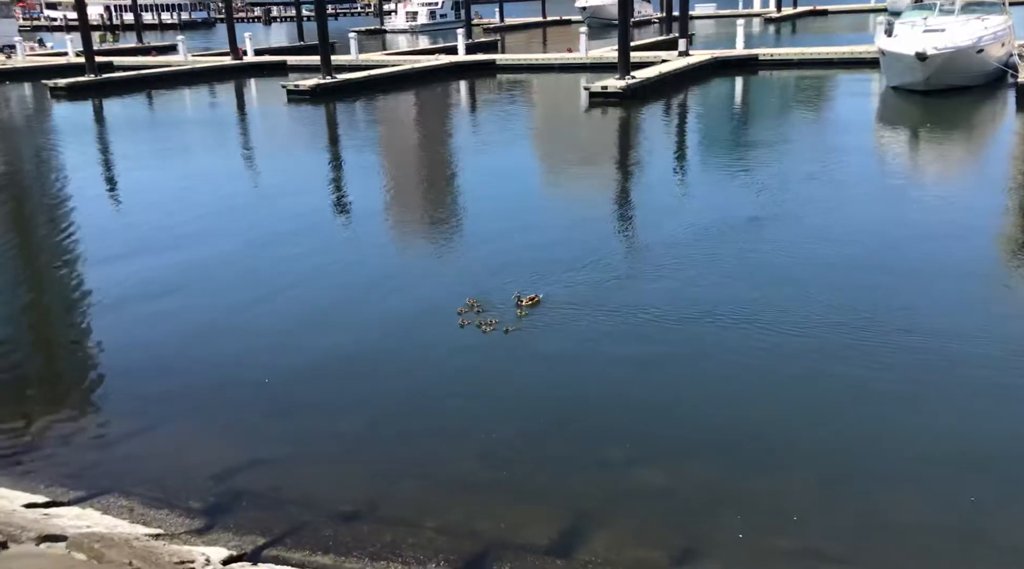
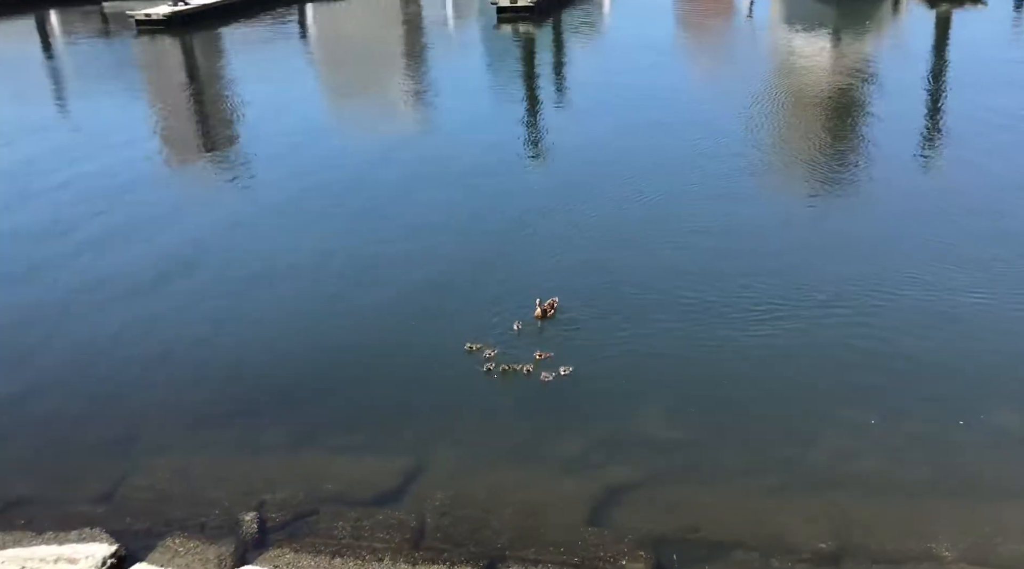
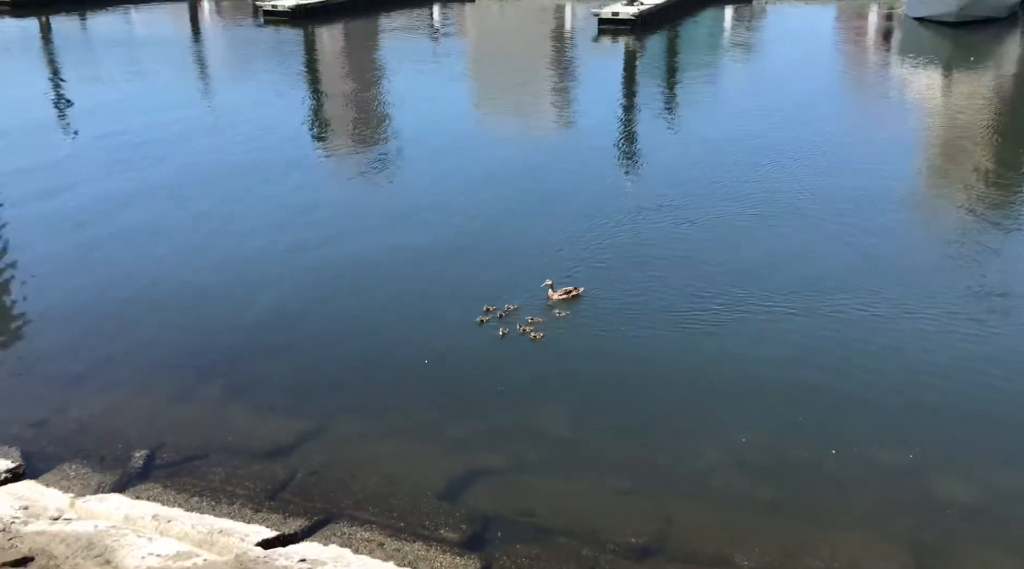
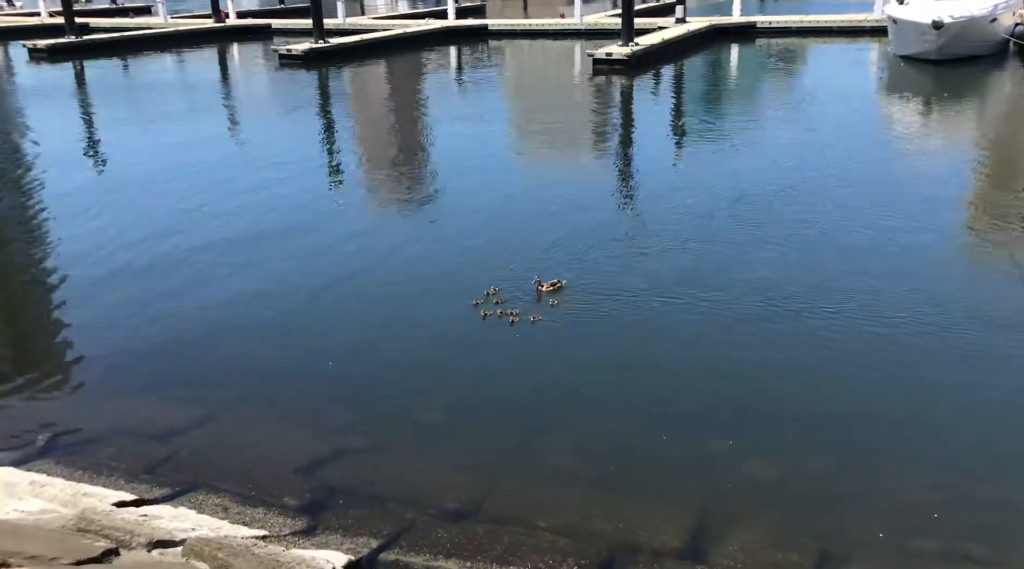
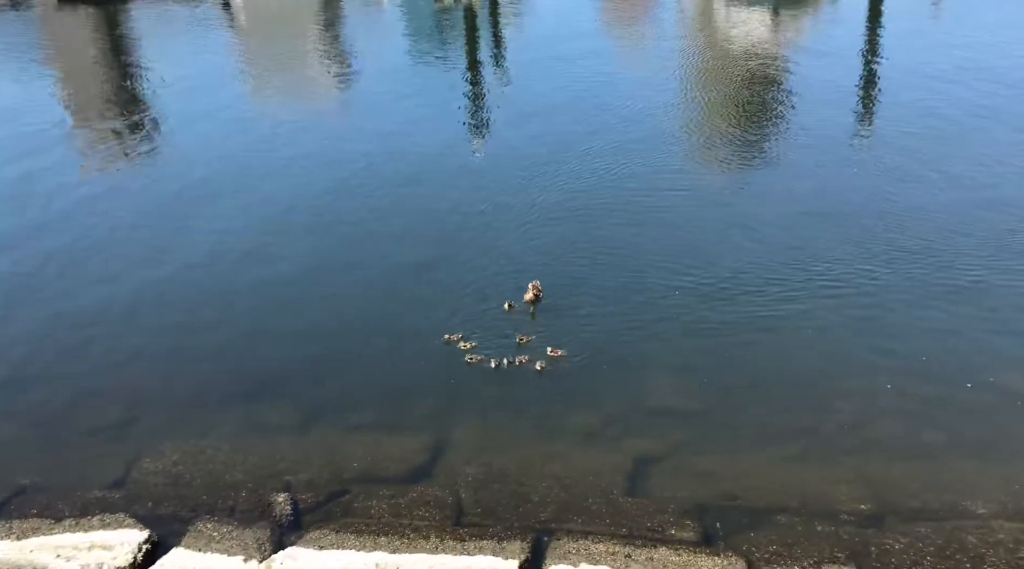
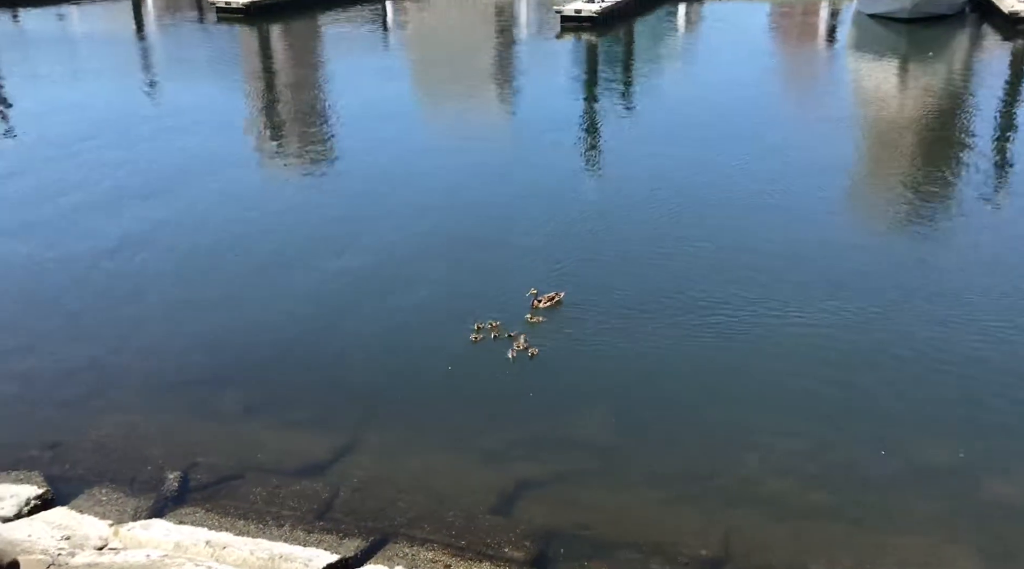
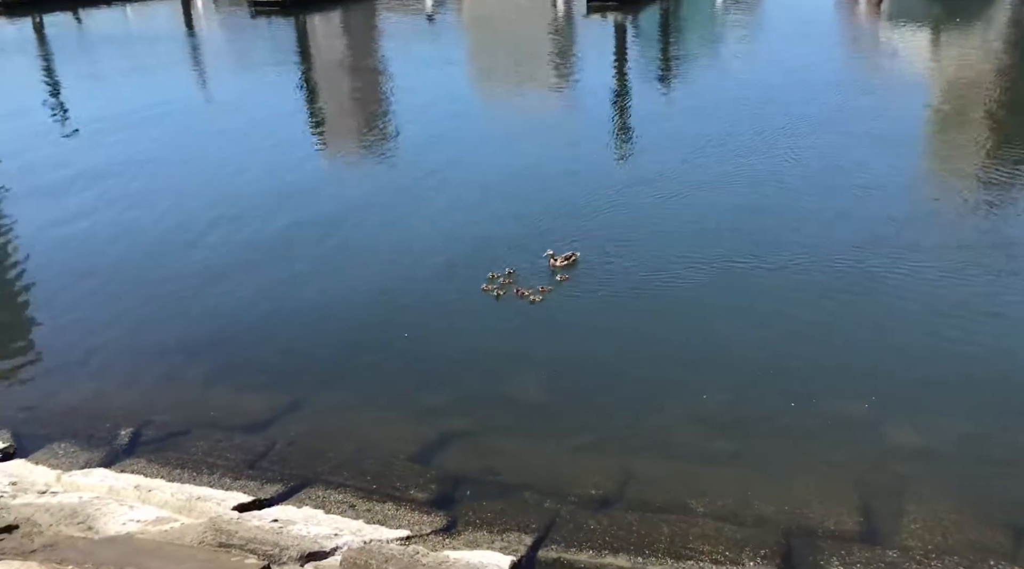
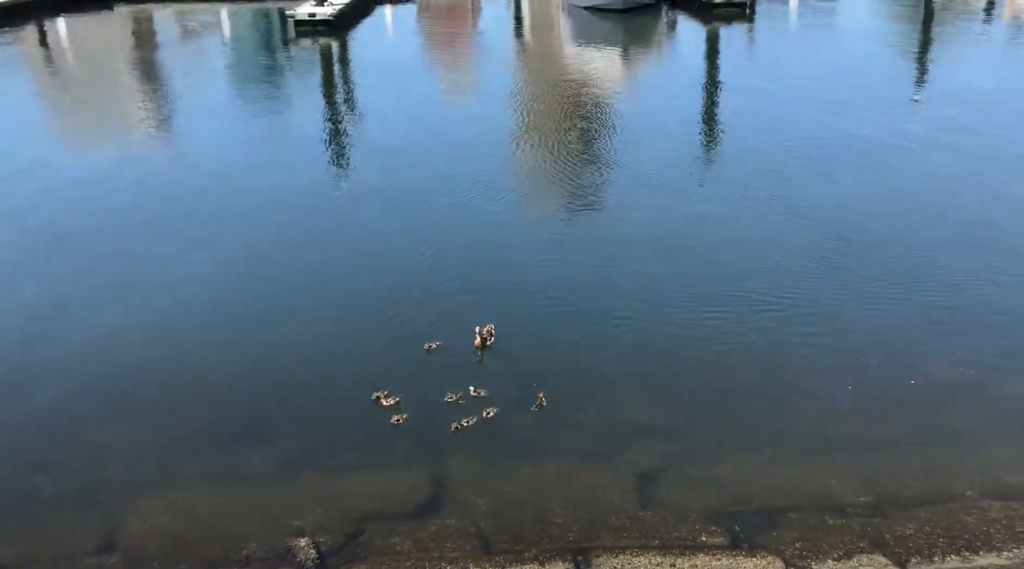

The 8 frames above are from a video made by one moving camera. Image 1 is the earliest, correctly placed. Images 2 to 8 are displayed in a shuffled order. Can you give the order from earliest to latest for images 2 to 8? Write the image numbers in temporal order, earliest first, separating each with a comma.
4, 7, 3, 6, 2, 5, 8
